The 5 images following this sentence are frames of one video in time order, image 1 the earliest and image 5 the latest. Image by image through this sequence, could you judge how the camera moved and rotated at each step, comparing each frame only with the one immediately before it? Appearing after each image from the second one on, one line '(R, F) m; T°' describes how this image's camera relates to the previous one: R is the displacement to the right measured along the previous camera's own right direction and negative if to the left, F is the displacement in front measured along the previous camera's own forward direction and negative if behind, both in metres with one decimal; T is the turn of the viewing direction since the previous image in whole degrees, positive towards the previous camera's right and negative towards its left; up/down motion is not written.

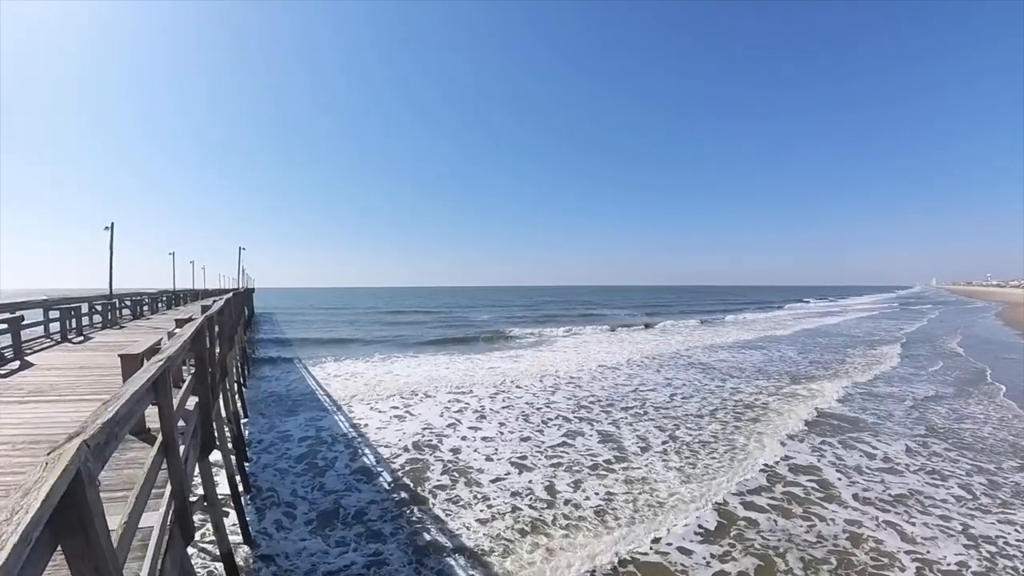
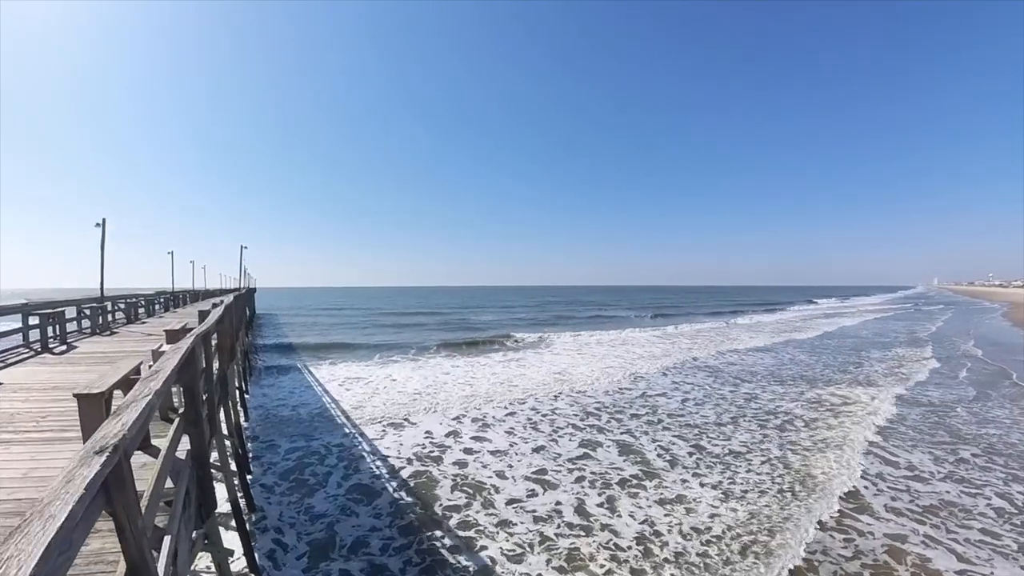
(-0.3, +0.4) m; 0°
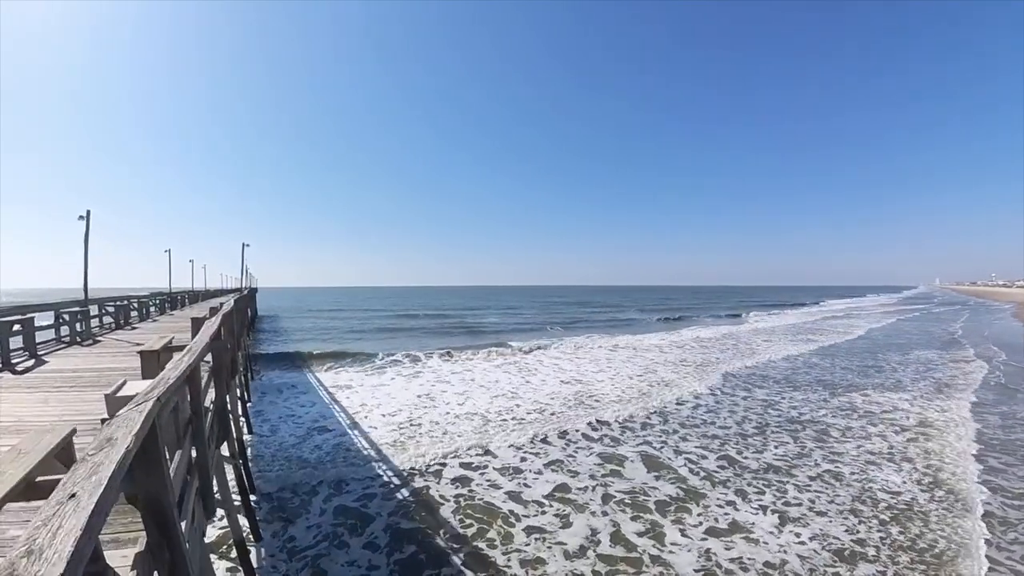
(-0.3, +0.5) m; 0°
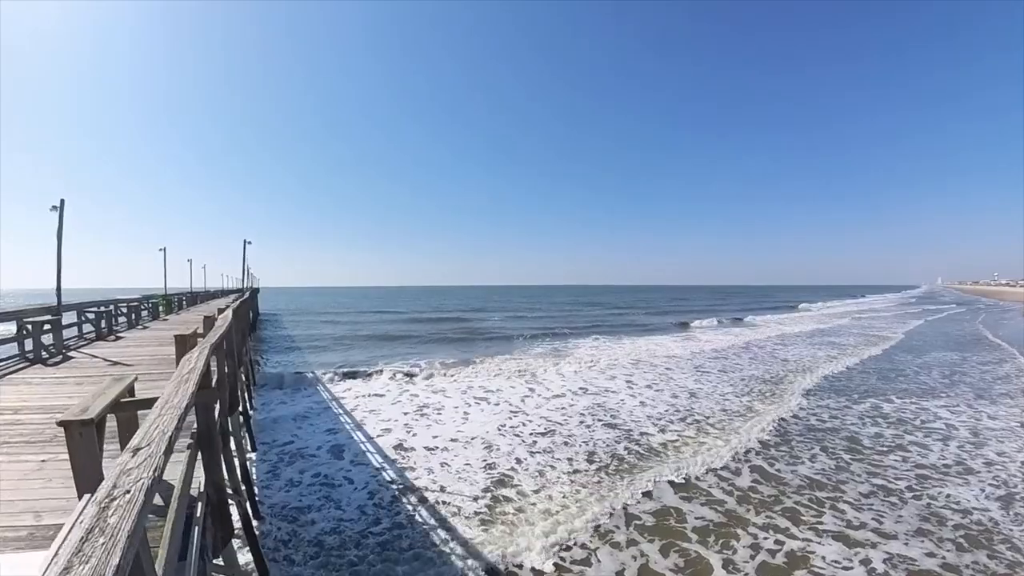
(-0.3, +0.5) m; 0°
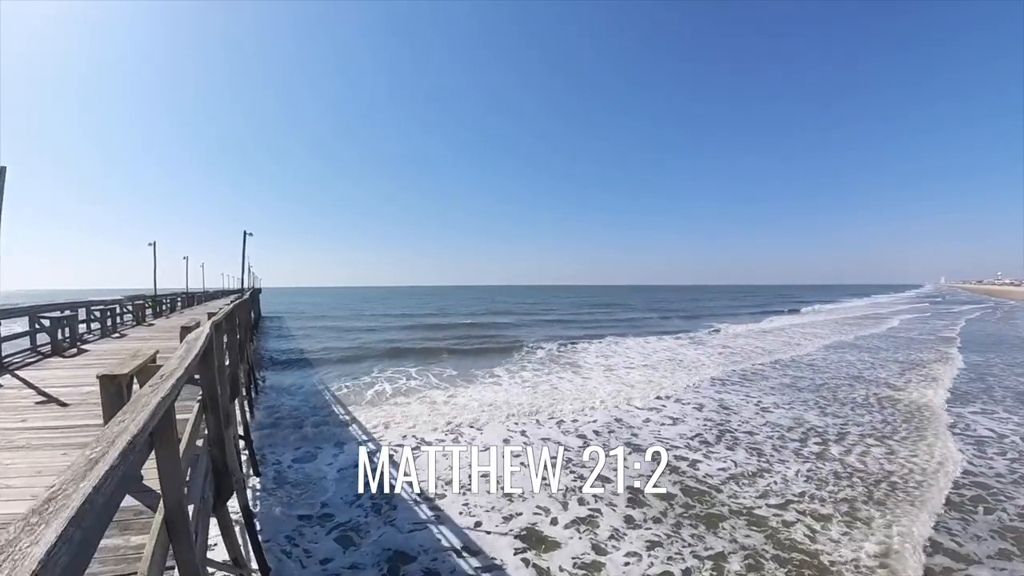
(-0.4, +0.7) m; 0°
